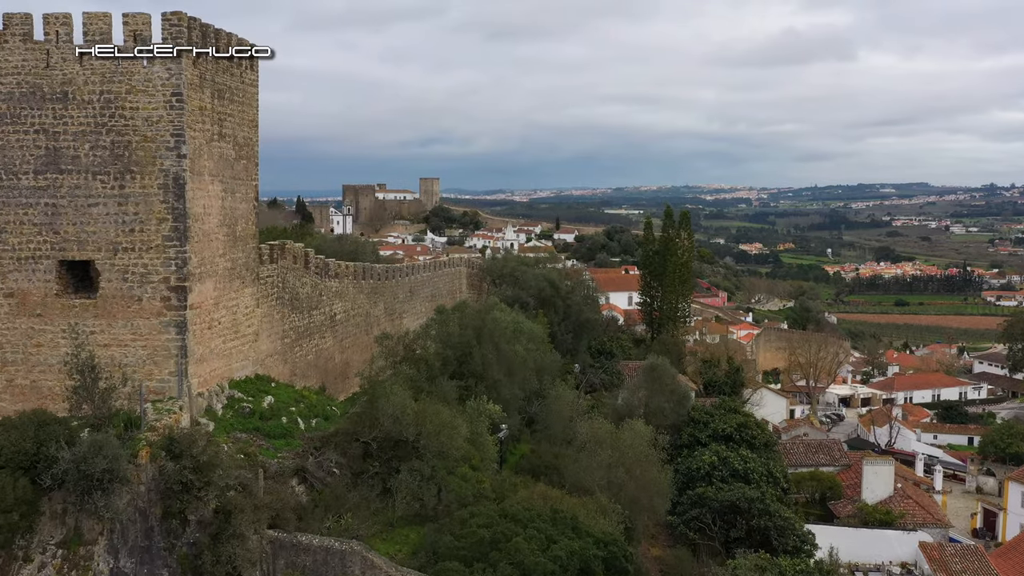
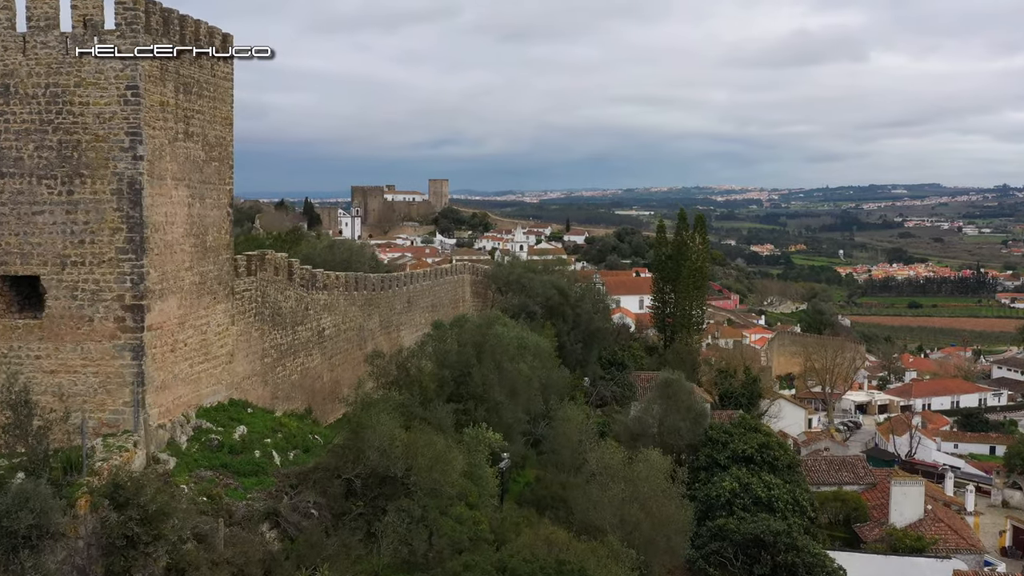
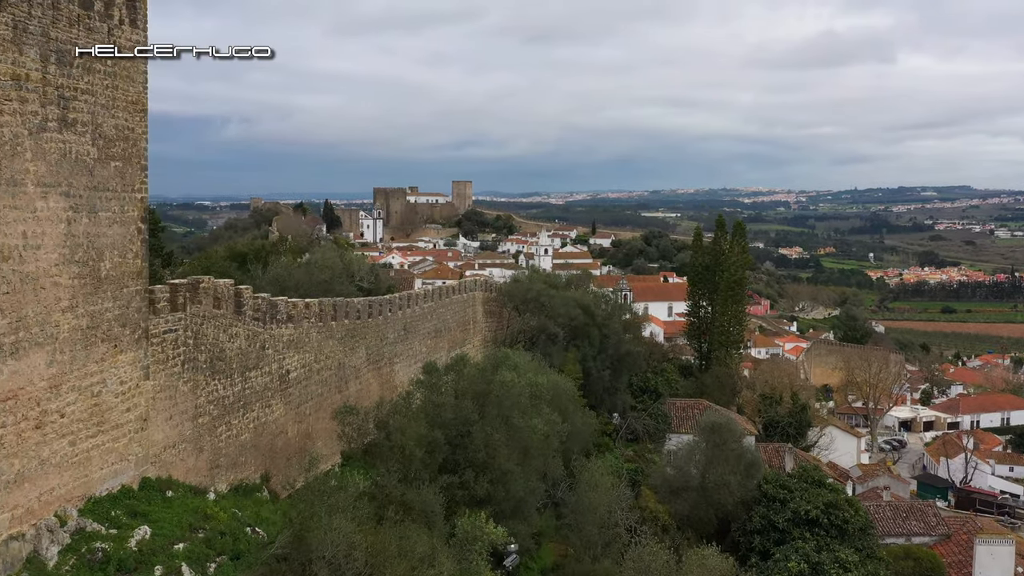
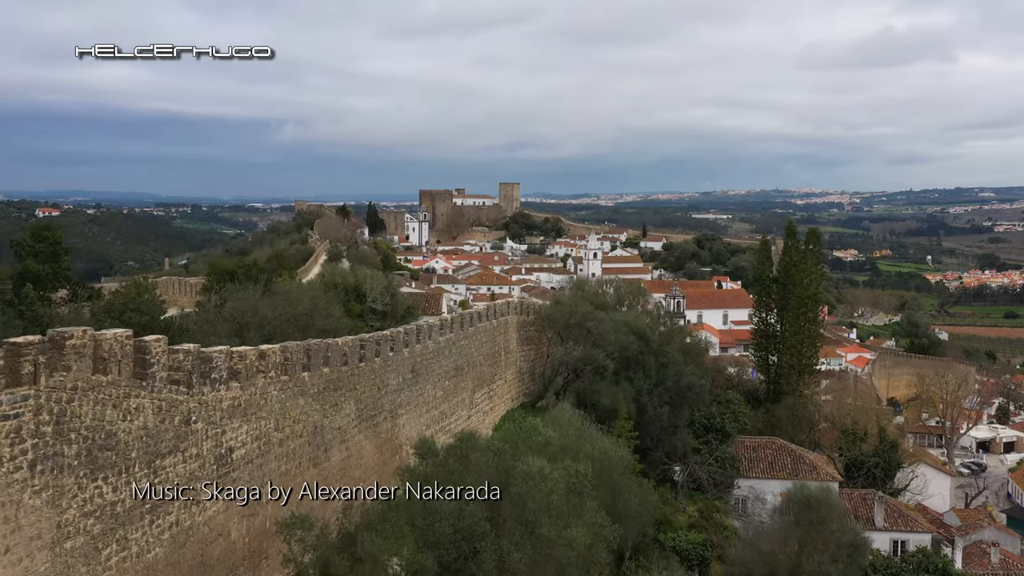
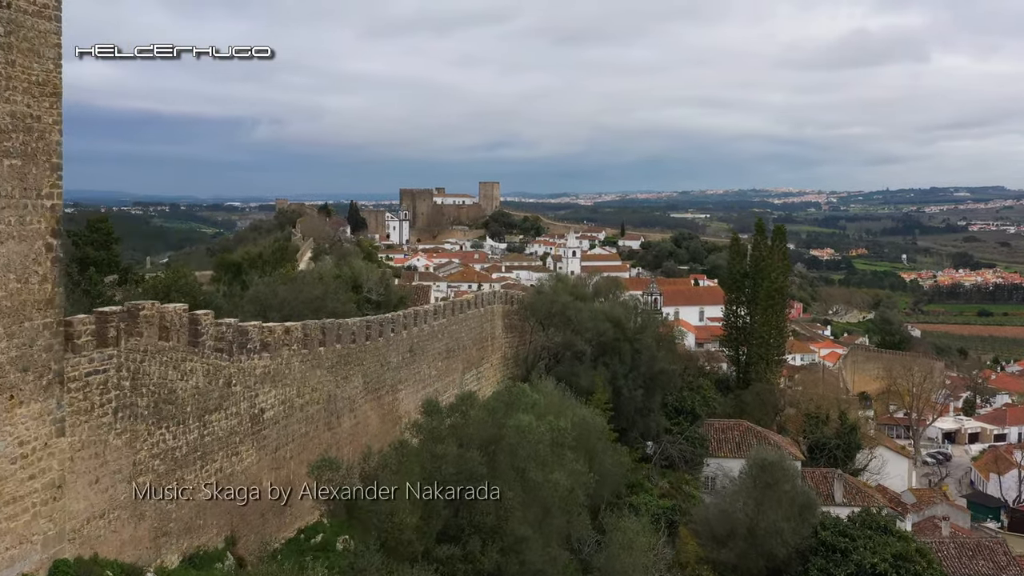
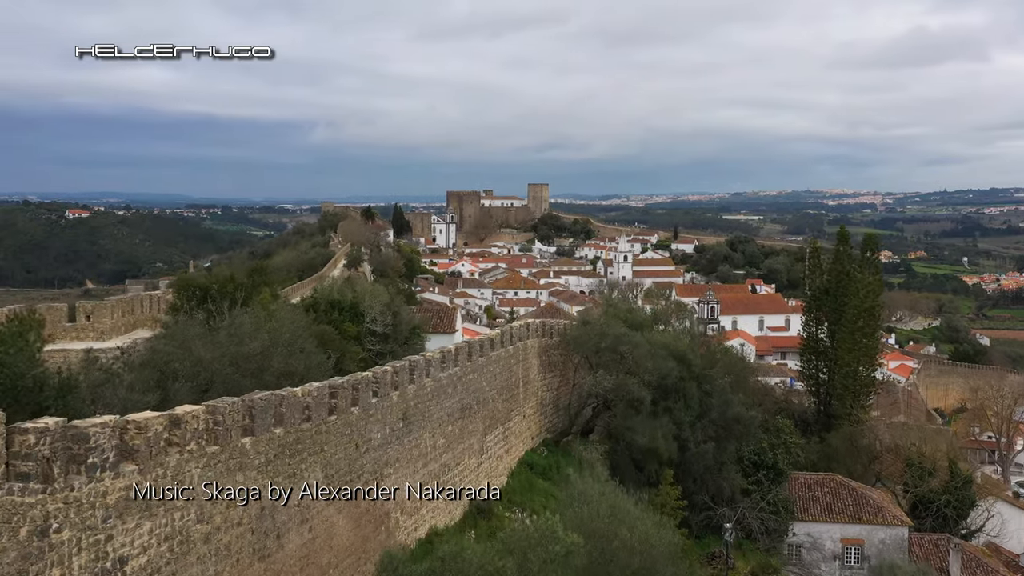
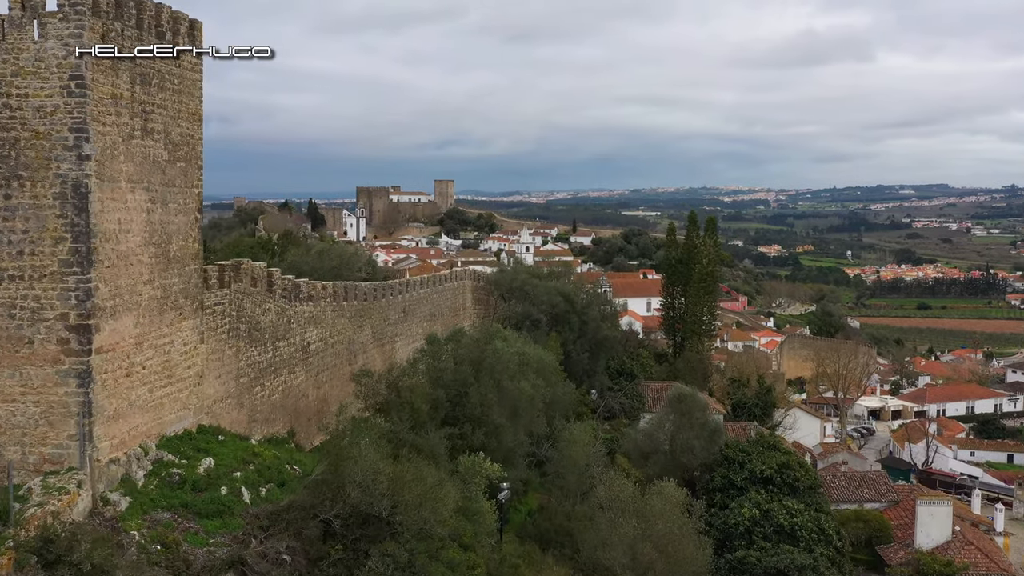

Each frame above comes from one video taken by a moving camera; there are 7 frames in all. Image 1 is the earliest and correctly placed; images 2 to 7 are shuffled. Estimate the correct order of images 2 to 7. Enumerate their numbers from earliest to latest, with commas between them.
2, 7, 3, 5, 4, 6
